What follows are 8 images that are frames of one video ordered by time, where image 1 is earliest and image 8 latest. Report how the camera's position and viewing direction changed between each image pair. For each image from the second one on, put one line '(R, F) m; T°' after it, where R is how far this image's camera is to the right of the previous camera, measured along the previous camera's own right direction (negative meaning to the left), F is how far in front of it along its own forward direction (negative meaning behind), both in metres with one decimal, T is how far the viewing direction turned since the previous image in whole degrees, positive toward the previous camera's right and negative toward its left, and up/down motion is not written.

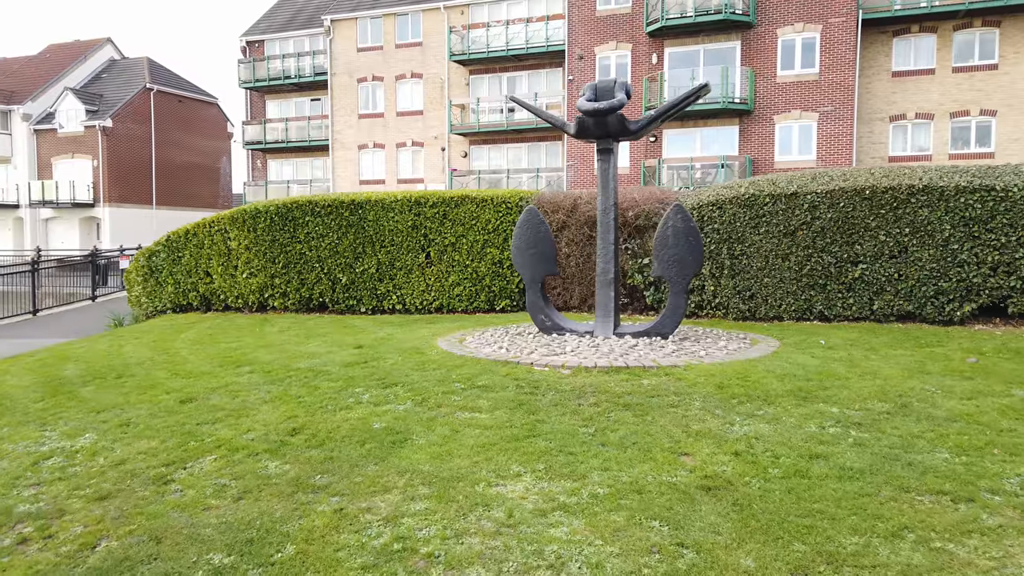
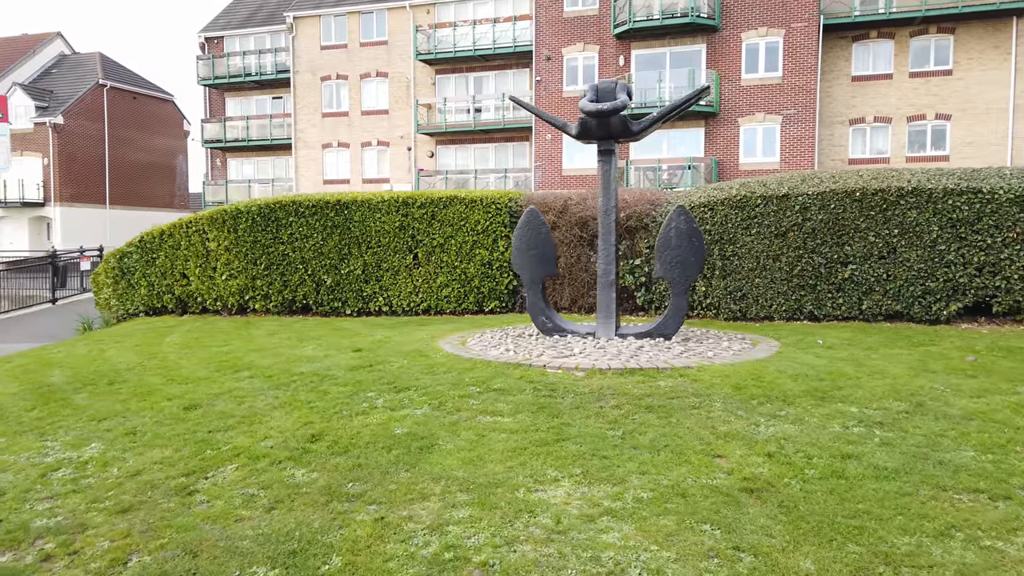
(-0.5, +0.1) m; +3°
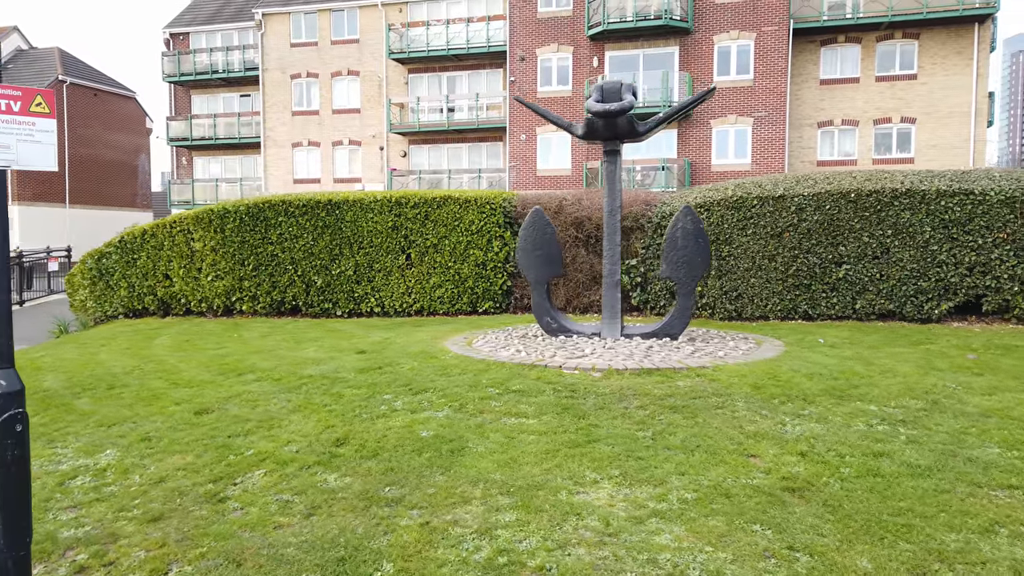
(-0.5, +0.1) m; +3°
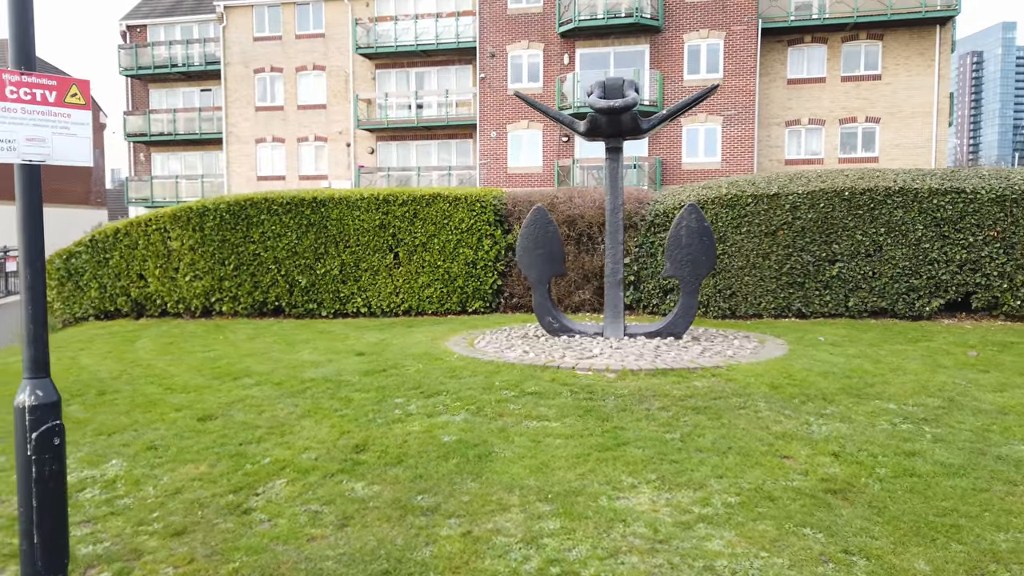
(-0.4, +0.2) m; +3°
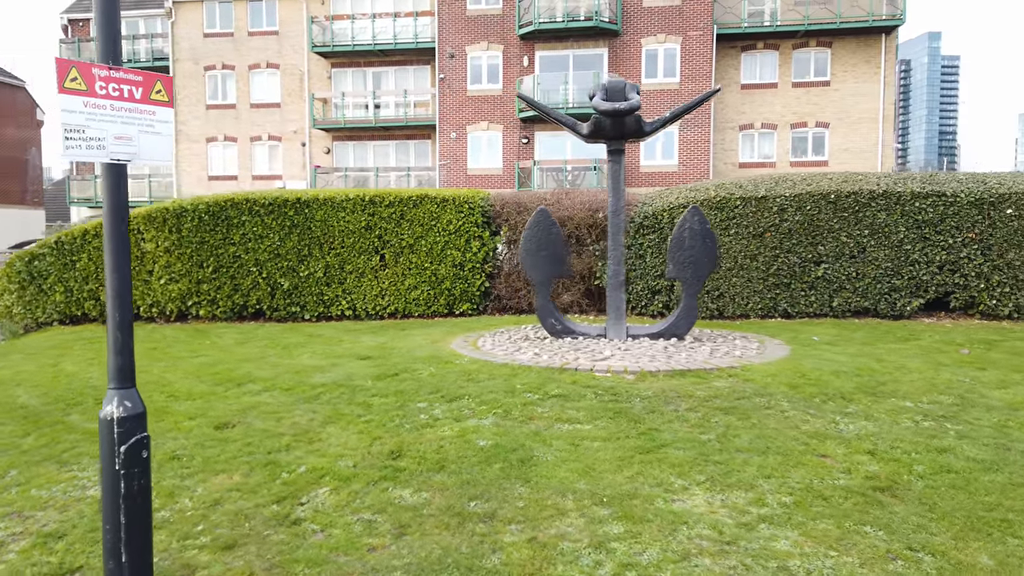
(-0.6, +0.1) m; +4°
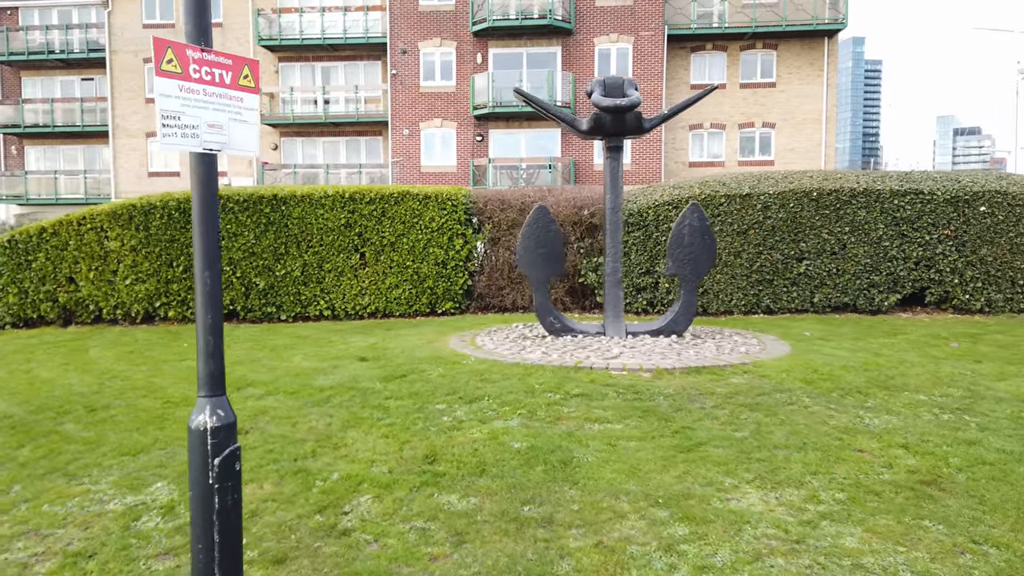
(-0.6, +0.2) m; +4°
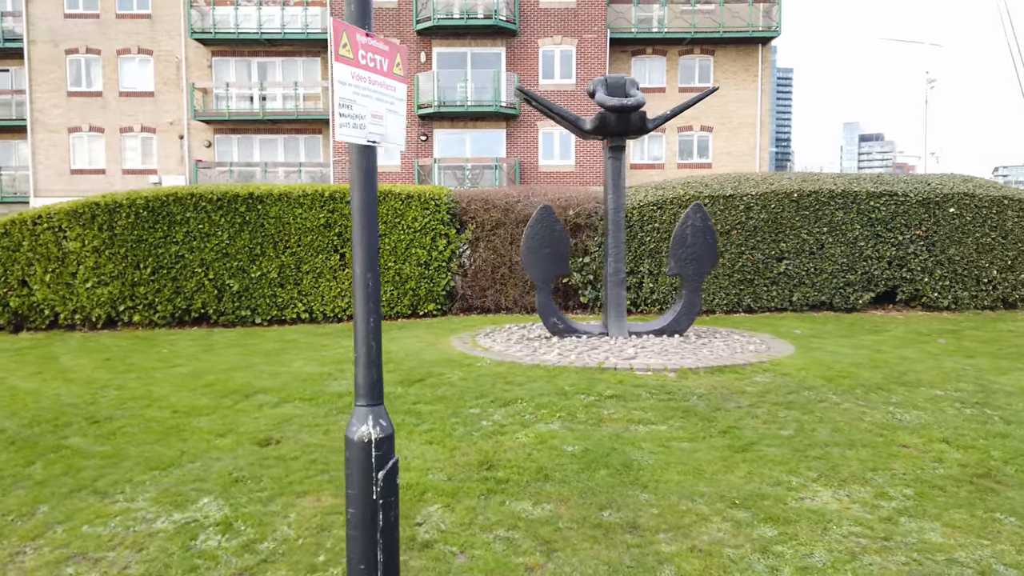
(-0.8, +0.2) m; +5°
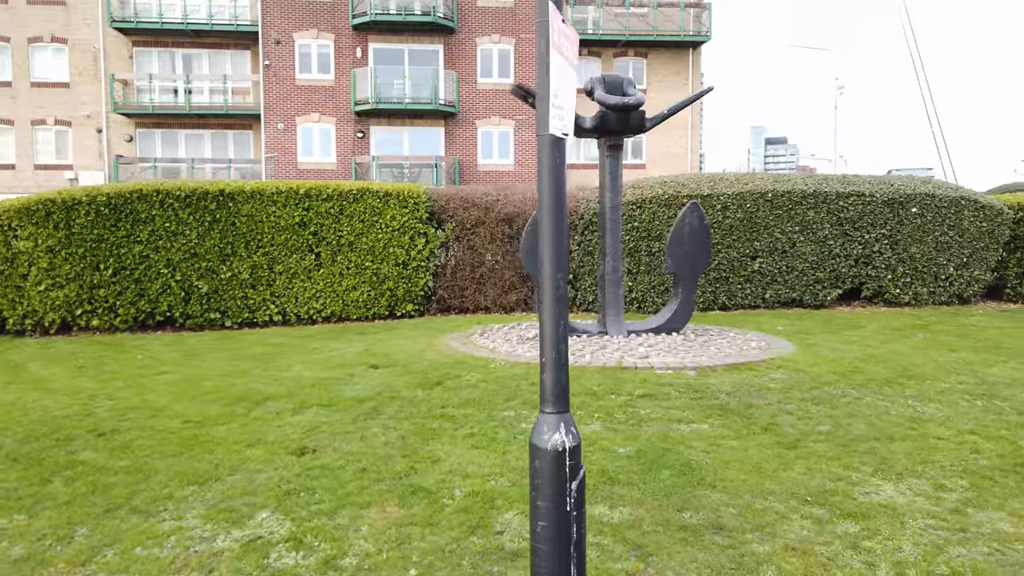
(-0.9, +0.2) m; +6°
